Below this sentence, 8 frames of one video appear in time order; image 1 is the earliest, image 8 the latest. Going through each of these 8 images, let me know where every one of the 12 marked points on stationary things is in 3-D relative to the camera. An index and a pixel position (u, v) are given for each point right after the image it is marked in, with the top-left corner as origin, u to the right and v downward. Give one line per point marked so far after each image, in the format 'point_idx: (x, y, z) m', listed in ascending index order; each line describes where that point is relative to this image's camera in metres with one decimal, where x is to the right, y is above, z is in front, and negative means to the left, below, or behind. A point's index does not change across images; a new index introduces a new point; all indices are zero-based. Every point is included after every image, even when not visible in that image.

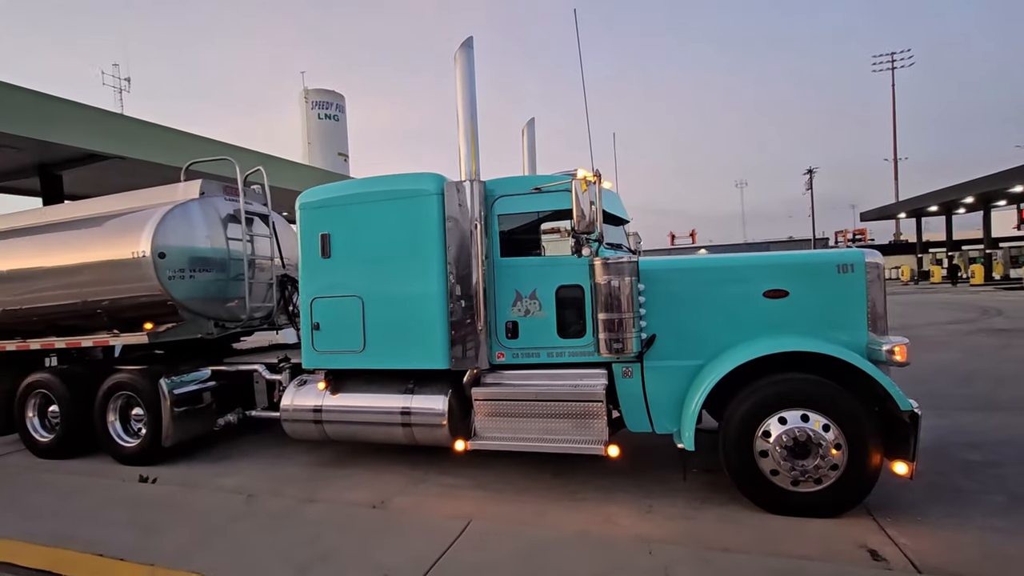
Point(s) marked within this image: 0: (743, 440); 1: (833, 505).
0: (+1.7, -1.1, +3.7) m
1: (+2.3, -1.6, +3.6) m
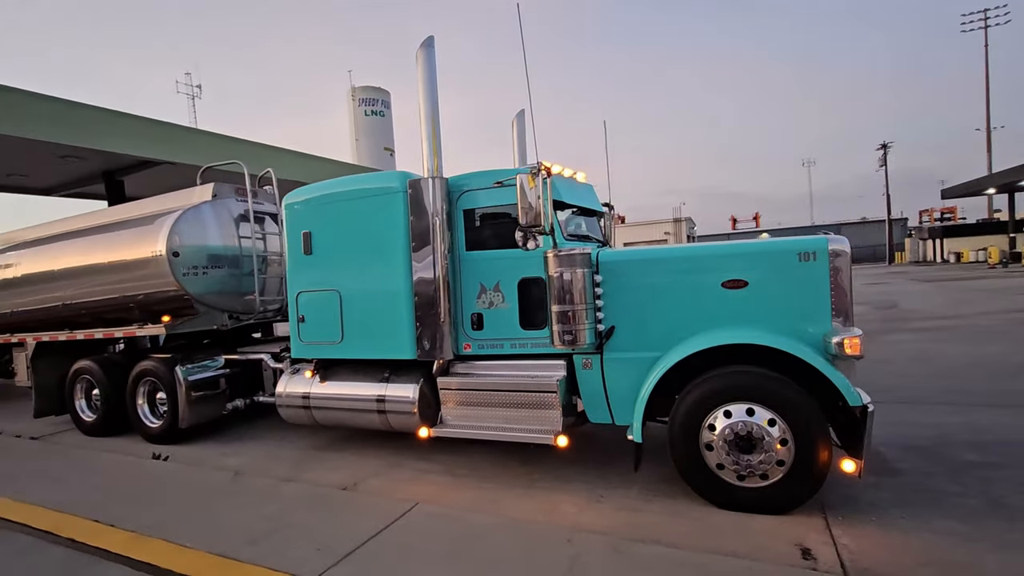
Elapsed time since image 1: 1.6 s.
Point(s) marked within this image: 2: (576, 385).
0: (+1.3, -1.1, +3.7) m
1: (+1.9, -1.5, +3.5) m
2: (+0.6, -0.9, +4.4) m
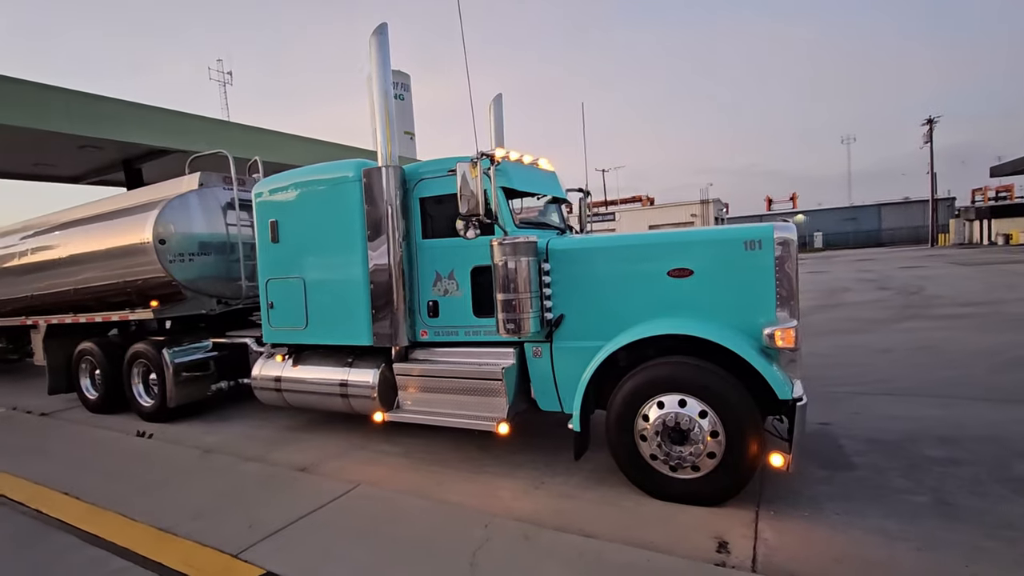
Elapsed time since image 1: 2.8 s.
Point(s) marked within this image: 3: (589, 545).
0: (+0.8, -1.0, +3.7) m
1: (+1.4, -1.4, +3.5) m
2: (+0.1, -0.8, +4.5) m
3: (+0.4, -1.5, +3.0) m
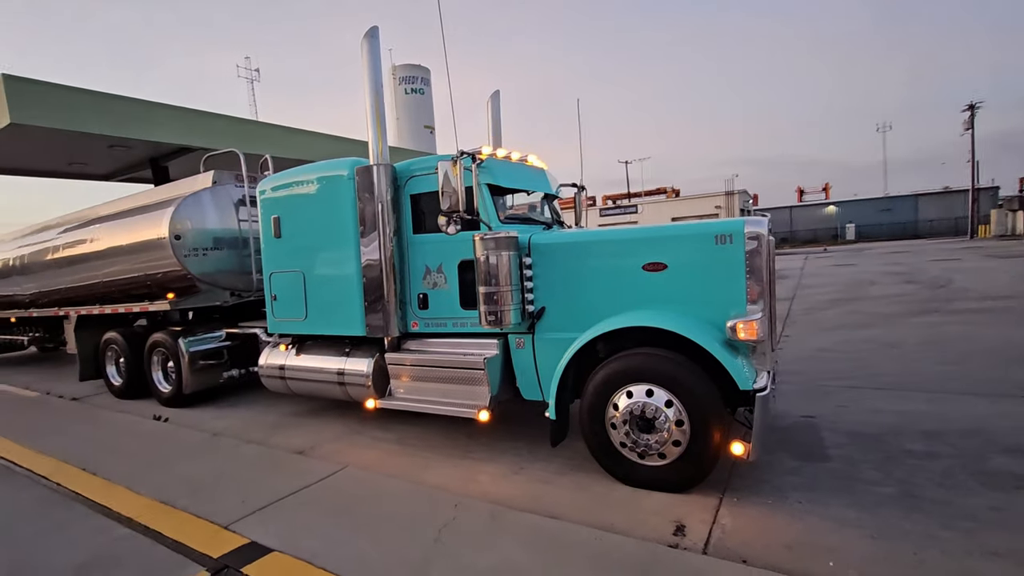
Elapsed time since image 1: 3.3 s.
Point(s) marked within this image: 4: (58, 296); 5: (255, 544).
0: (+0.6, -0.9, +3.8) m
1: (+1.2, -1.4, +3.6) m
2: (0.0, -0.7, +4.6) m
3: (+0.2, -1.5, +3.1) m
4: (-8.1, -0.1, +8.9) m
5: (-1.6, -1.6, +3.1) m
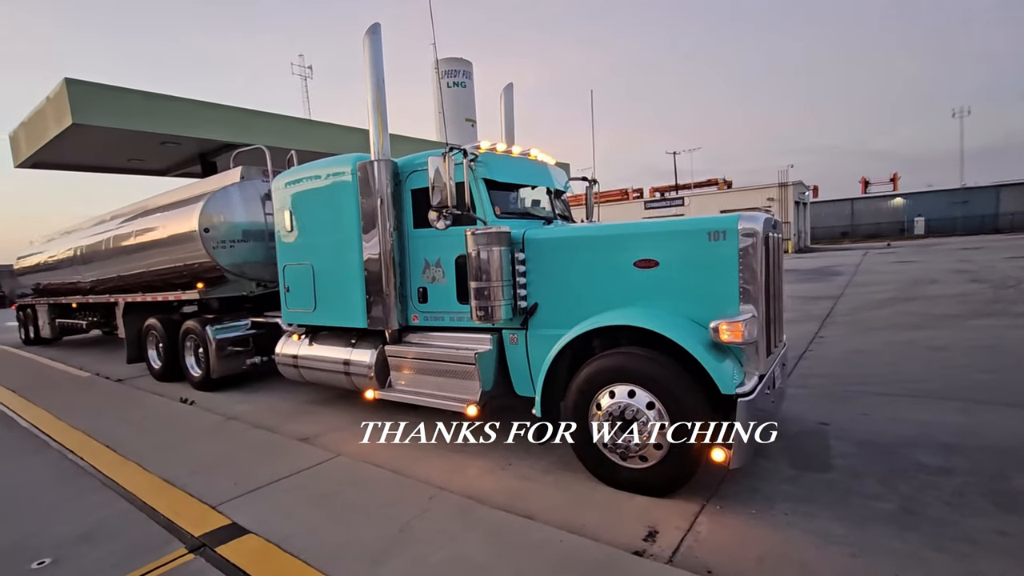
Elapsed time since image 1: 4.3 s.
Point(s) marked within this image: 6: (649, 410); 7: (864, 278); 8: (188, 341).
0: (+0.5, -0.9, +3.8) m
1: (+1.0, -1.4, +3.5) m
2: (-0.1, -0.7, +4.6) m
3: (0.0, -1.5, +3.1) m
4: (-7.7, +0.1, +9.6) m
5: (-1.8, -1.5, +3.2) m
6: (+1.0, -0.8, +3.5) m
7: (+13.9, +0.4, +19.8) m
8: (-4.9, -0.8, +7.5) m
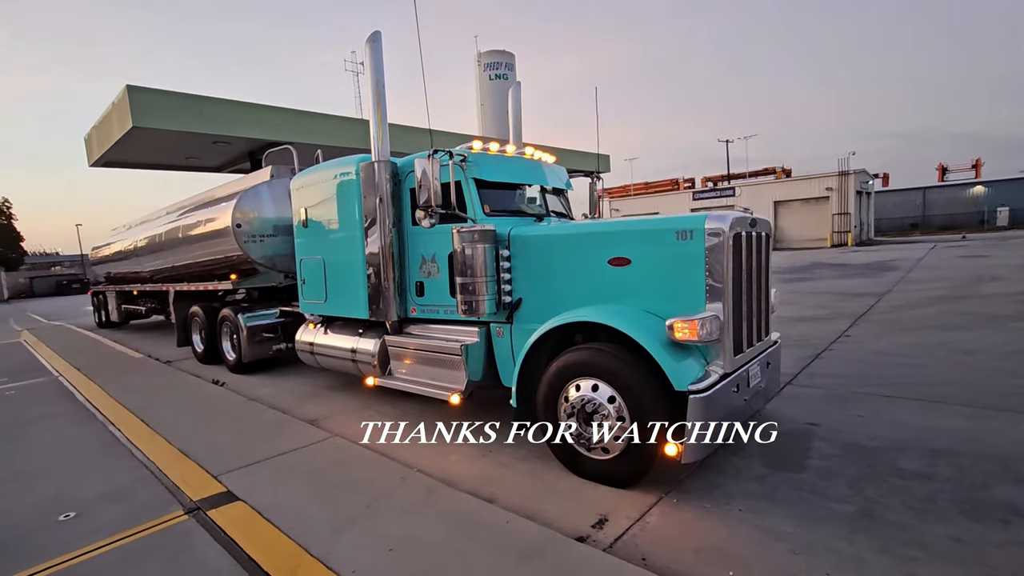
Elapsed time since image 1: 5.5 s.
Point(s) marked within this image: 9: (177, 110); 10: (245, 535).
0: (+0.3, -0.9, +3.9) m
1: (+0.8, -1.4, +3.6) m
2: (-0.2, -0.6, +4.8) m
3: (-0.3, -1.4, +3.3) m
4: (-7.3, +0.3, +10.5) m
5: (-2.0, -1.5, +3.6) m
6: (+0.7, -0.8, +3.6) m
7: (+15.2, +0.5, +18.6) m
8: (-4.7, -0.7, +8.2) m
9: (-8.4, +4.5, +12.5) m
10: (-1.6, -1.5, +3.0) m
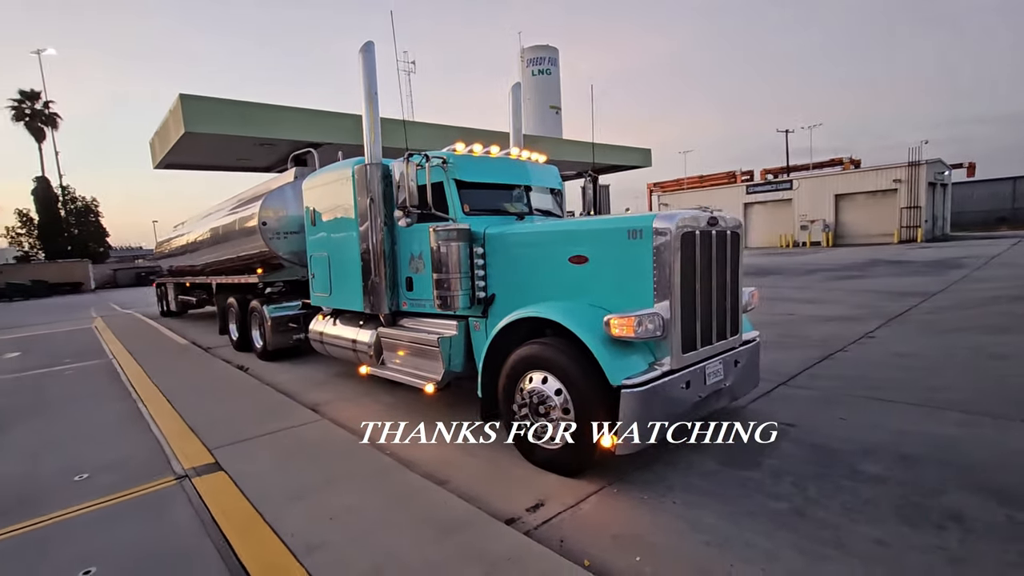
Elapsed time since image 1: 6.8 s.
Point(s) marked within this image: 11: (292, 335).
0: (0.0, -0.9, +4.1) m
1: (+0.4, -1.3, +3.8) m
2: (-0.4, -0.6, +5.1) m
3: (-0.6, -1.4, +3.6) m
4: (-6.9, +0.5, +11.4) m
5: (-2.4, -1.4, +4.0) m
6: (+0.4, -0.8, +3.7) m
7: (+16.3, +0.5, +17.2) m
8: (-4.6, -0.5, +8.8) m
9: (-7.7, +4.7, +13.5) m
10: (-2.0, -1.5, +3.4) m
11: (-3.7, -0.8, +8.3) m
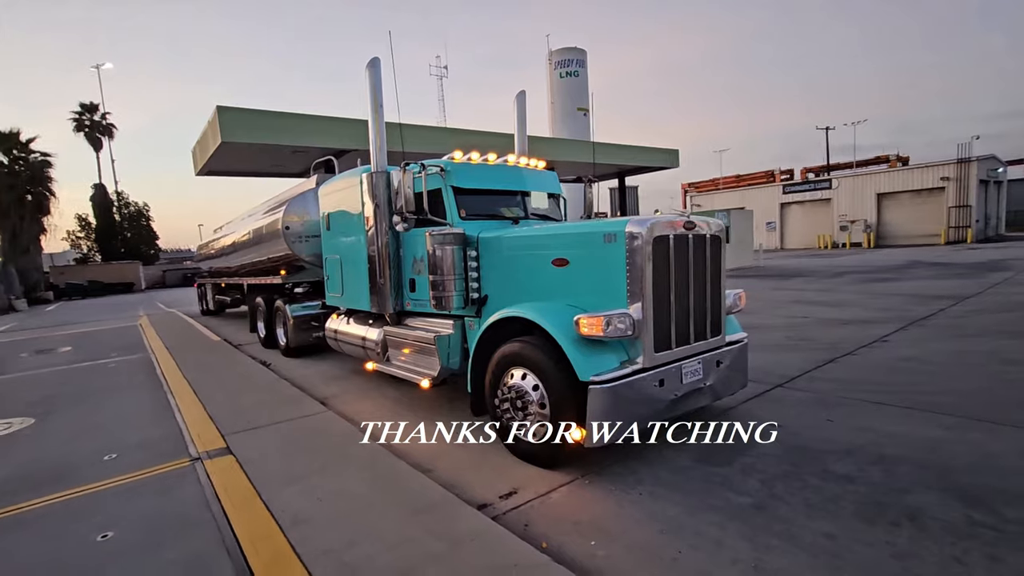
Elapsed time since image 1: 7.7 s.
0: (-0.2, -0.9, +4.4) m
1: (+0.2, -1.3, +4.0) m
2: (-0.5, -0.6, +5.3) m
3: (-0.8, -1.4, +3.9) m
4: (-6.6, +0.5, +12.1) m
5: (-2.5, -1.4, +4.4) m
6: (+0.2, -0.8, +4.0) m
7: (+17.0, +0.4, +16.3) m
8: (-4.4, -0.5, +9.4) m
9: (-7.2, +4.6, +14.3) m
10: (-2.2, -1.5, +3.8) m
11: (-3.5, -0.8, +8.8) m
